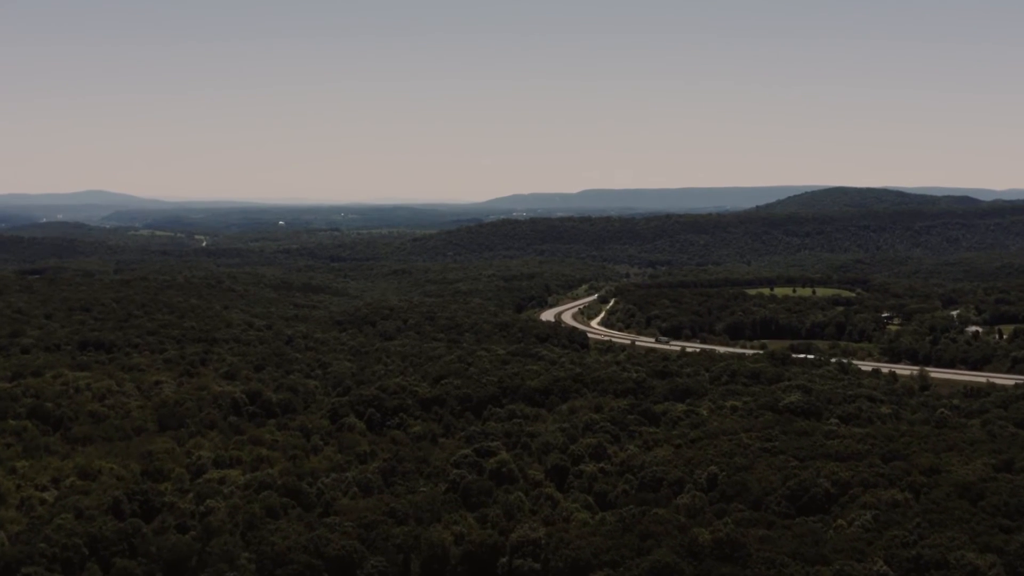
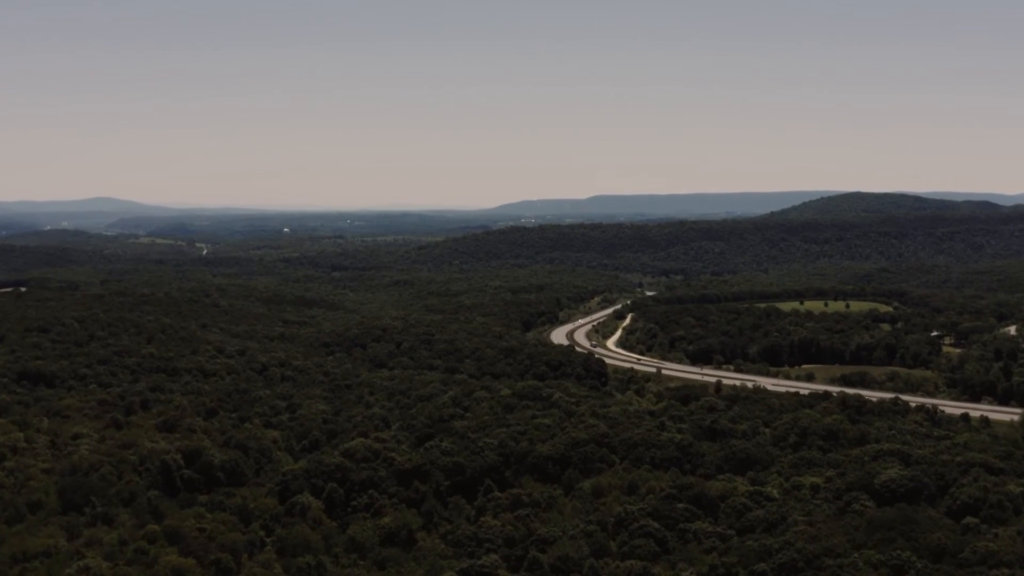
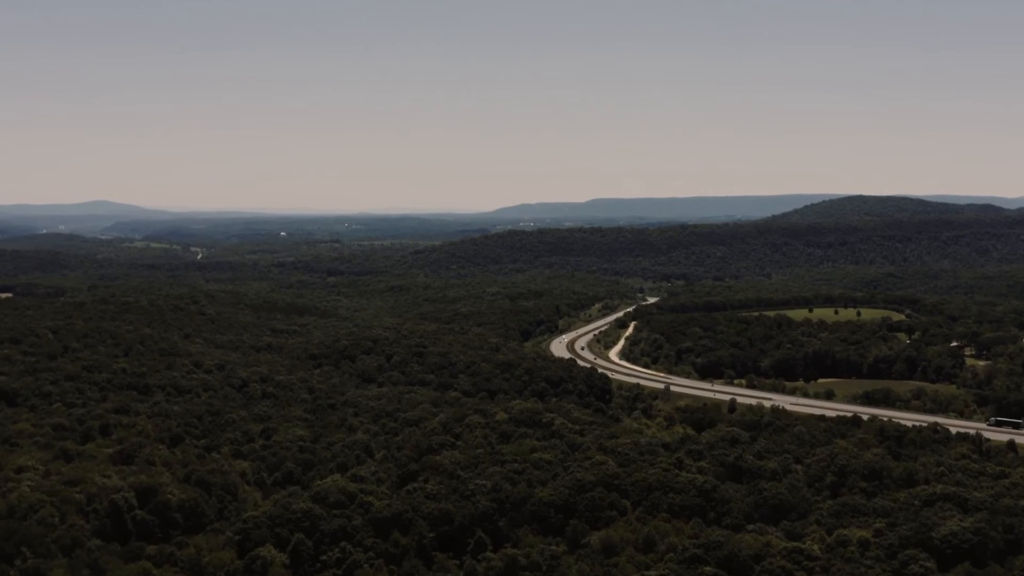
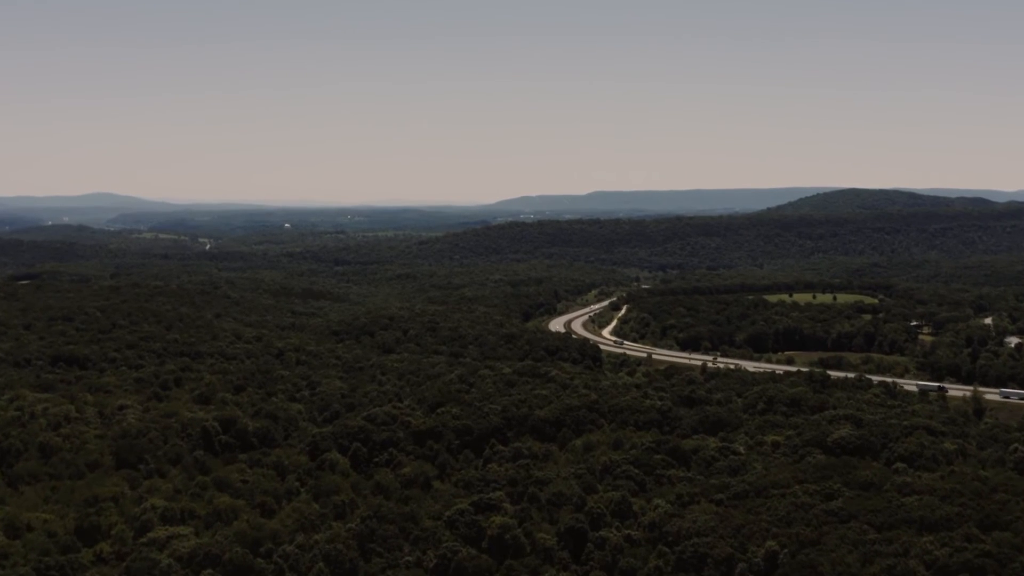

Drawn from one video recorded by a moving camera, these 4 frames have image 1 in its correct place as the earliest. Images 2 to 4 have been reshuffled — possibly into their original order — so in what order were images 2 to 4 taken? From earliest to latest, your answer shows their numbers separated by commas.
4, 2, 3
